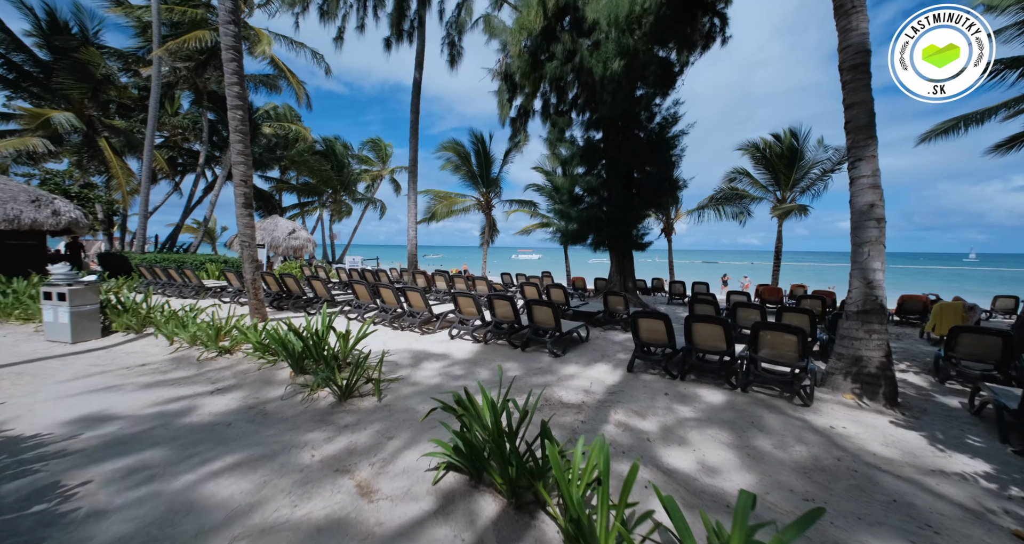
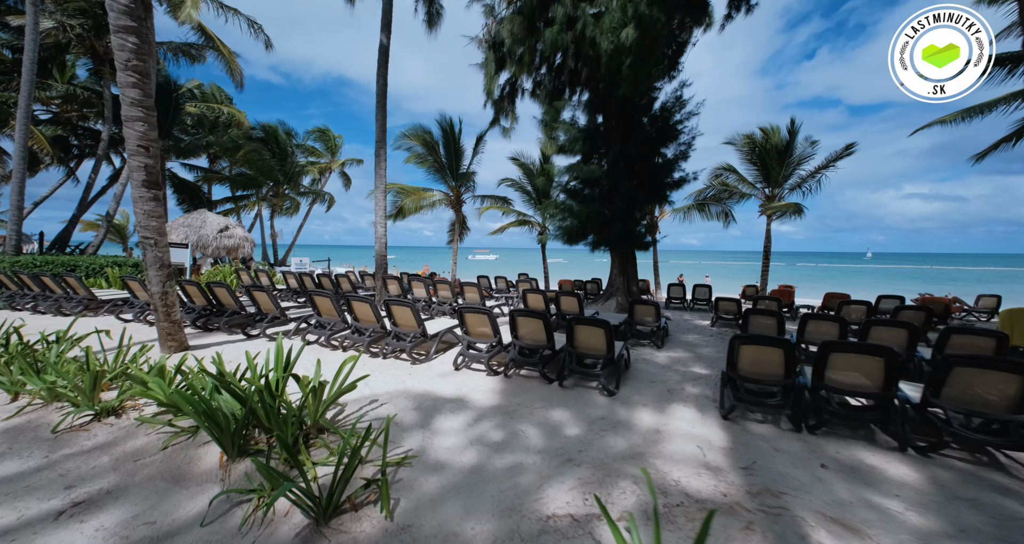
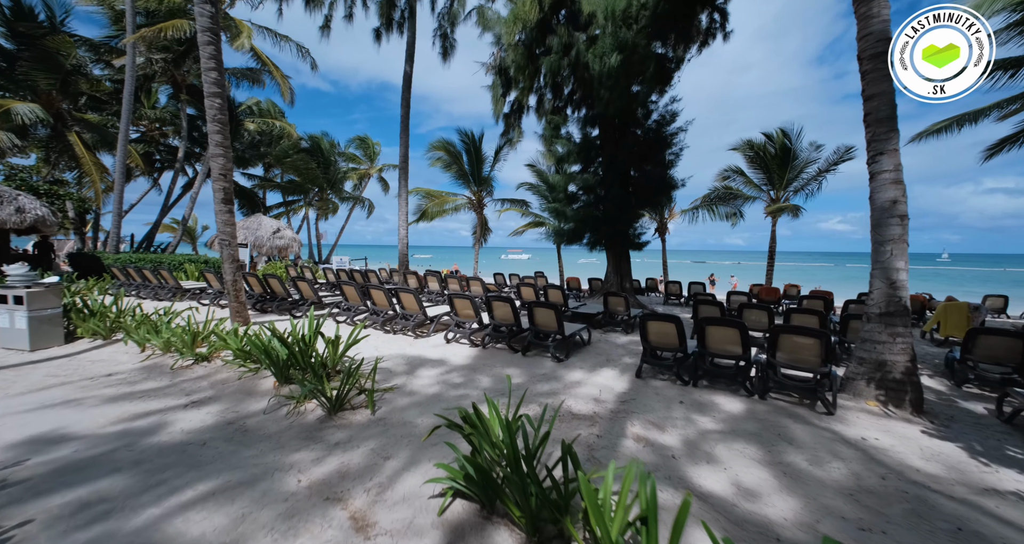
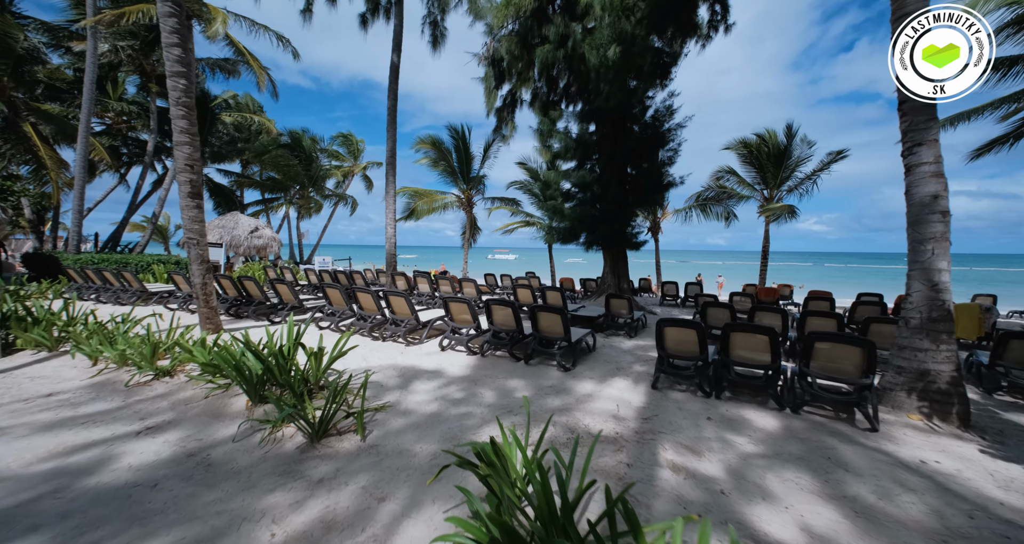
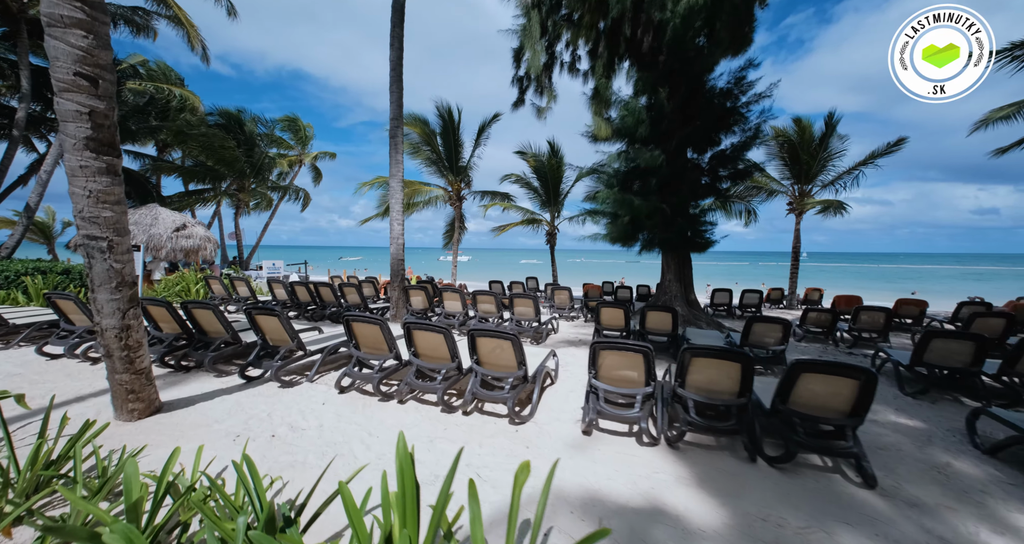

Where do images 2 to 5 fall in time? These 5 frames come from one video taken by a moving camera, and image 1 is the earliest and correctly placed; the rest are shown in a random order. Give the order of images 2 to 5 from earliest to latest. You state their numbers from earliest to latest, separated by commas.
3, 4, 2, 5
